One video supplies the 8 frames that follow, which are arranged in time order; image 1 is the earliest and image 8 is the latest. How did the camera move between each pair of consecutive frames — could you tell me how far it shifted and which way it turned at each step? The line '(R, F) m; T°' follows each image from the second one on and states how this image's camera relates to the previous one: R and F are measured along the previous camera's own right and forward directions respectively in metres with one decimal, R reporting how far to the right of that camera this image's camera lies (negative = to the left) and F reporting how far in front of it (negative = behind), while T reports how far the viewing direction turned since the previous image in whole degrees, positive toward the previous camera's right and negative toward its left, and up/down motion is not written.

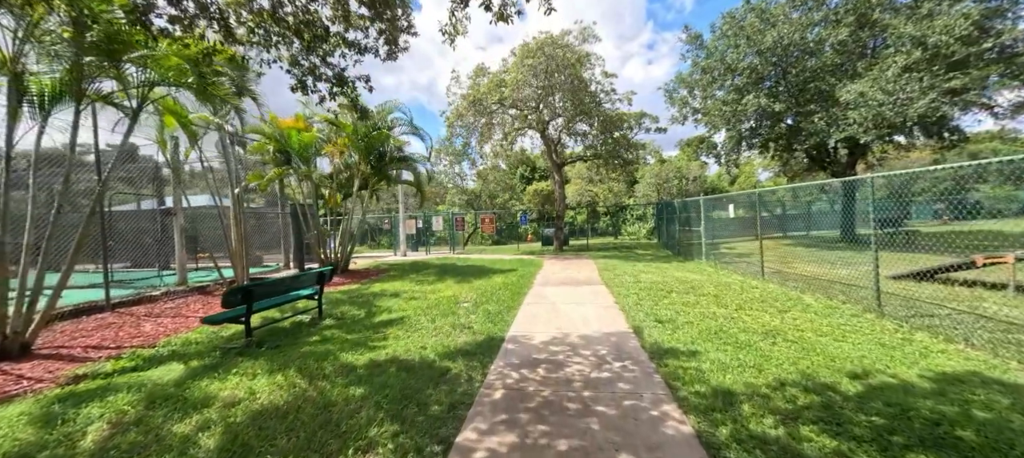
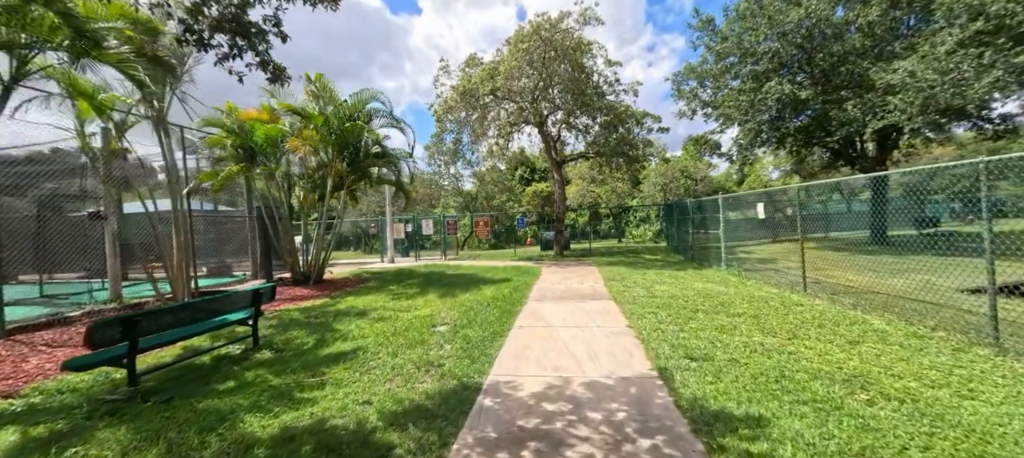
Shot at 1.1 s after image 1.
(+0.2, +1.3) m; 0°
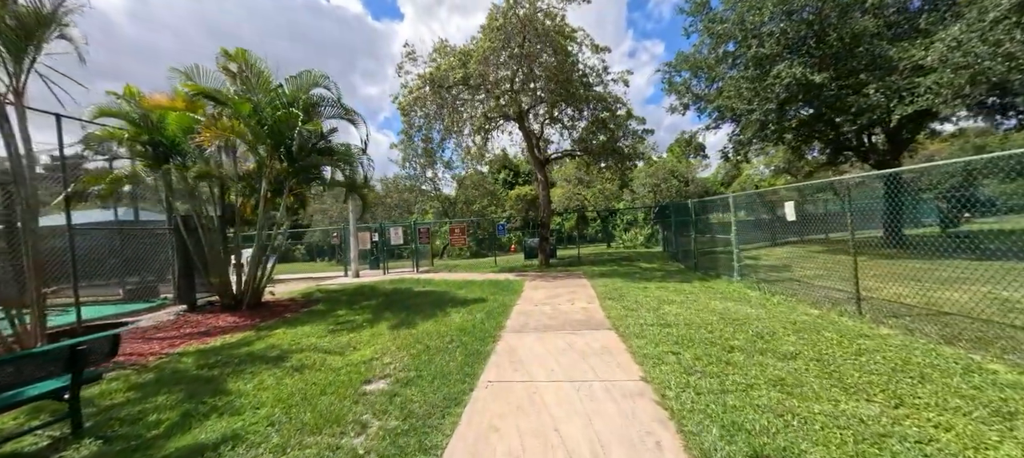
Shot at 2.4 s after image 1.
(+0.2, +1.6) m; +2°
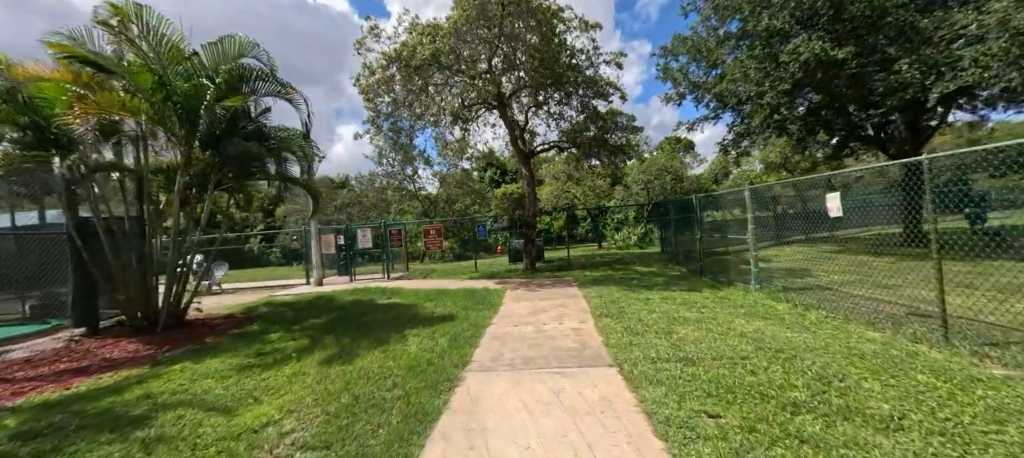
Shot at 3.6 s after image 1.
(+0.2, +1.4) m; +2°
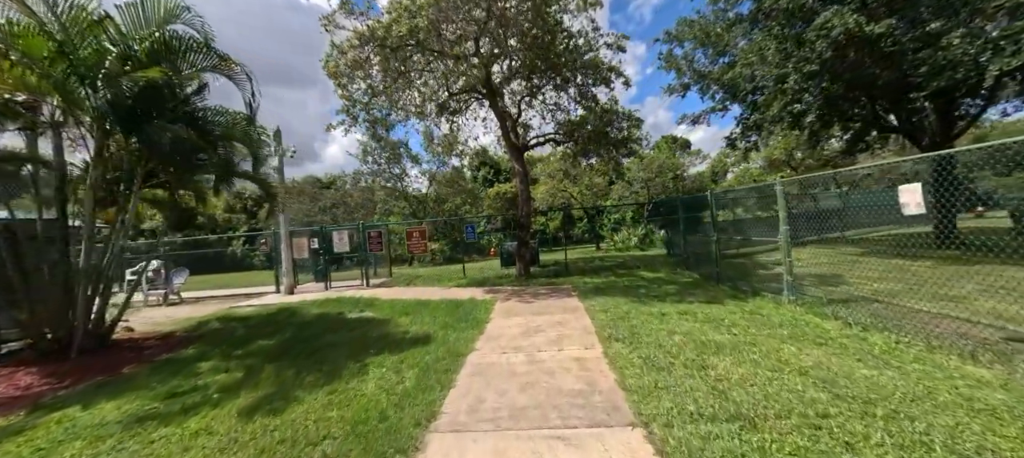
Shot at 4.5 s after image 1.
(+0.1, +1.1) m; +1°
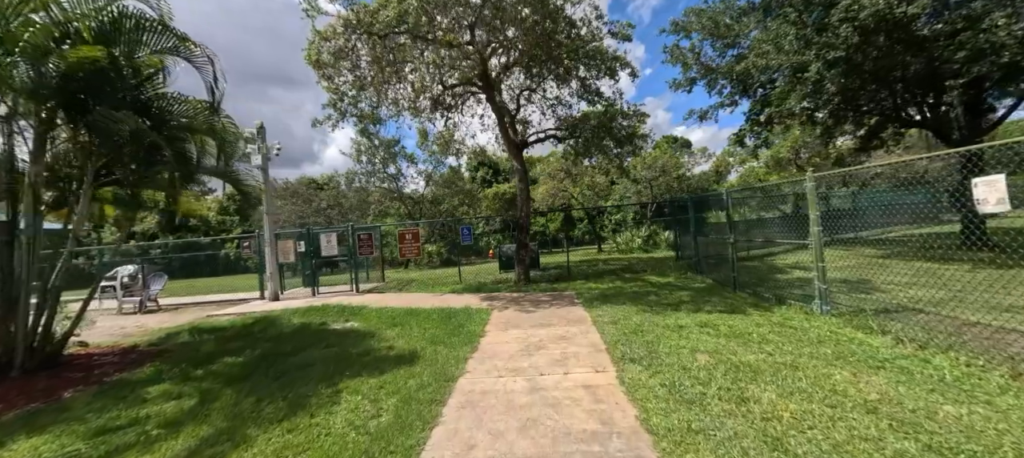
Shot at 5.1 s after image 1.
(0.0, +0.6) m; 0°
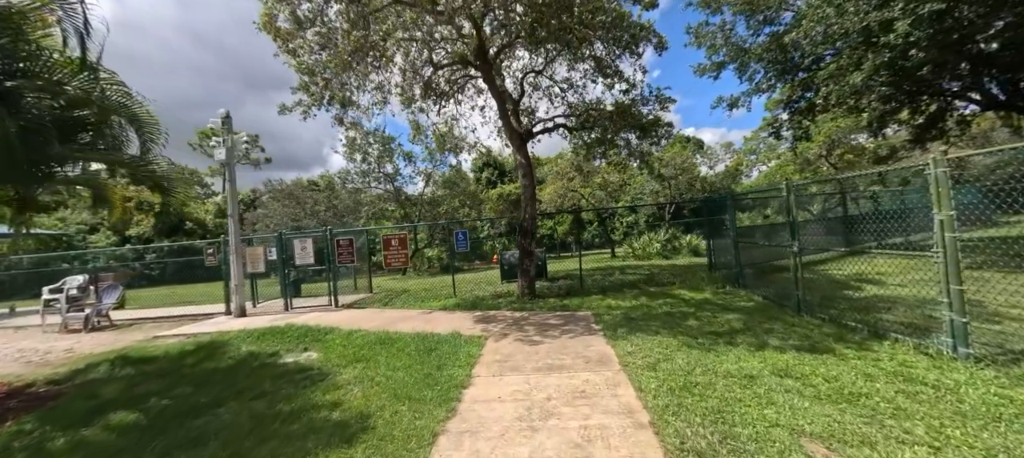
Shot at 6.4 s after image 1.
(+0.1, +1.5) m; -1°
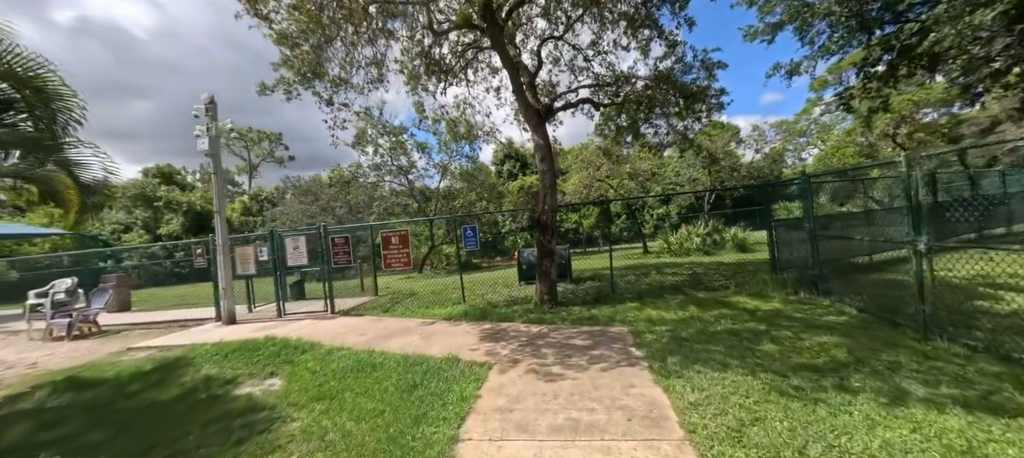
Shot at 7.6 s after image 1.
(+0.2, +1.3) m; -4°
